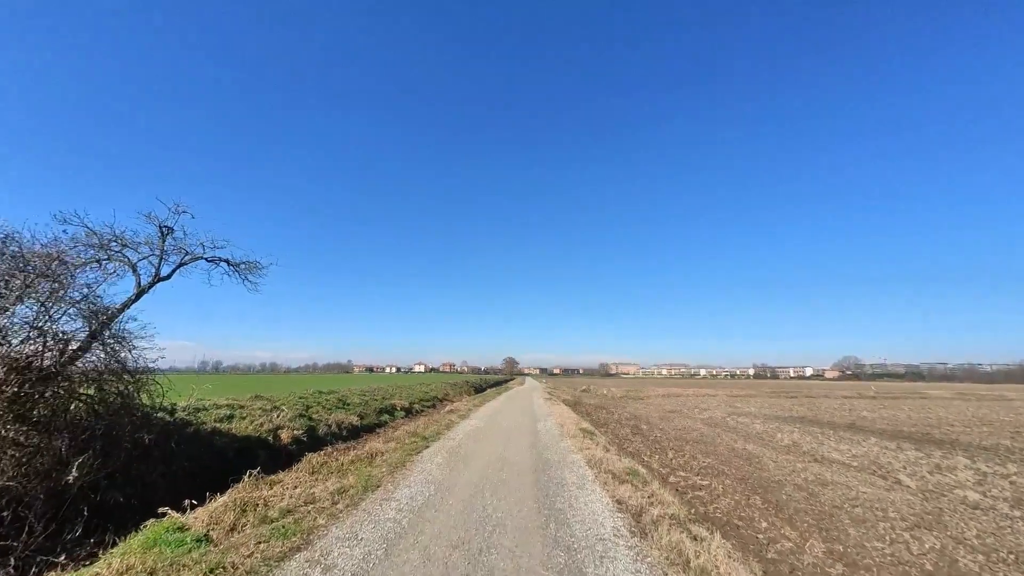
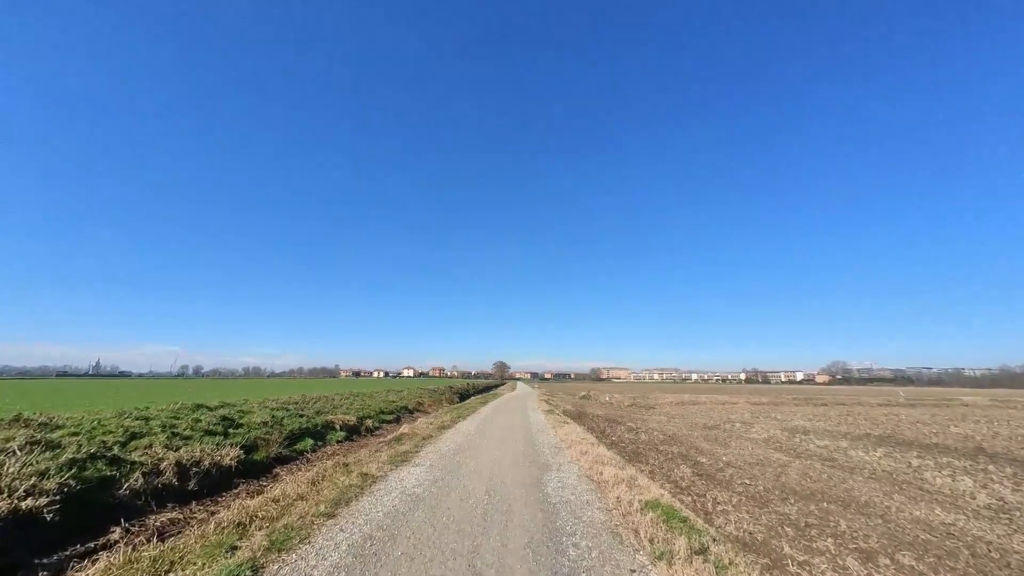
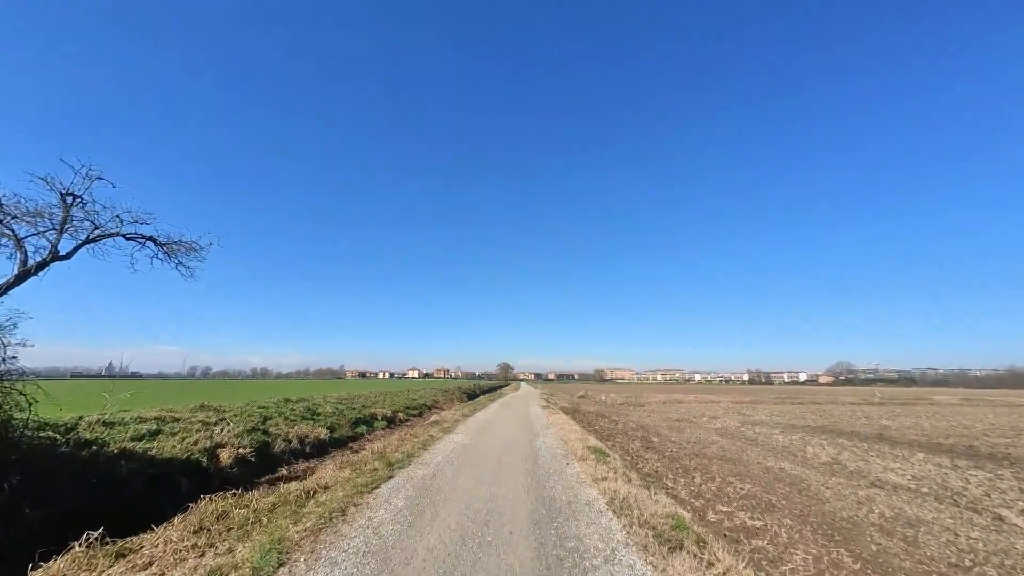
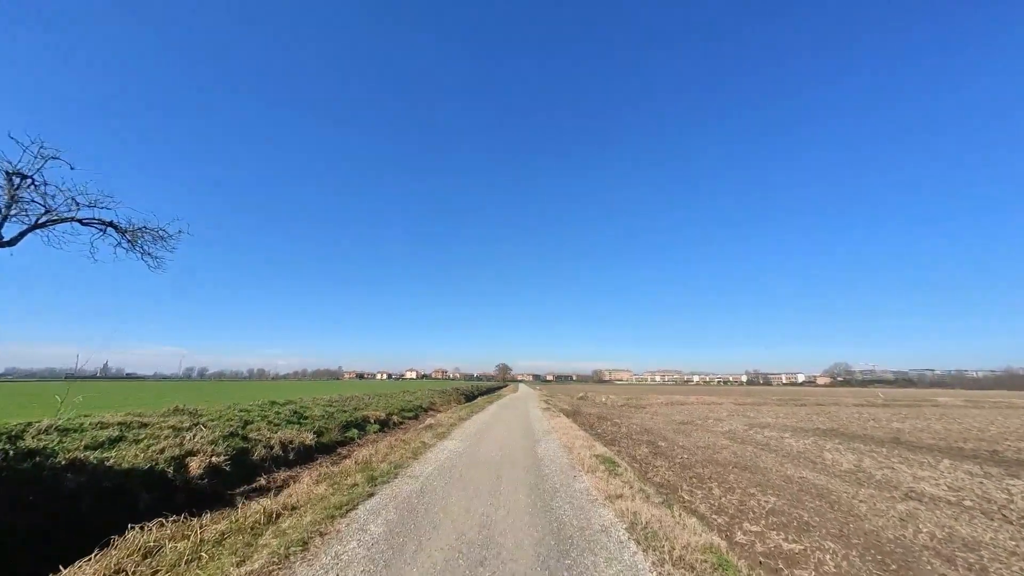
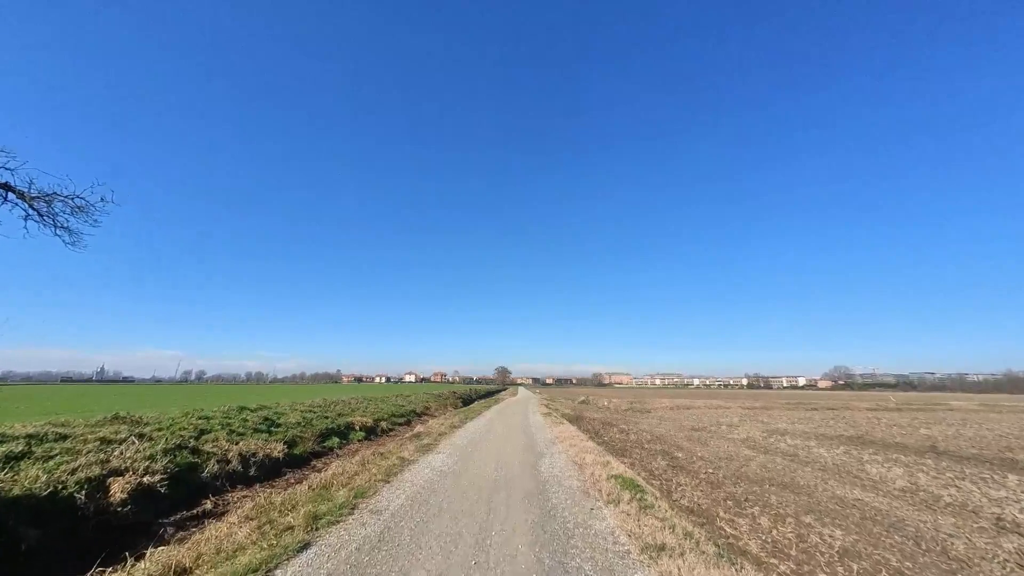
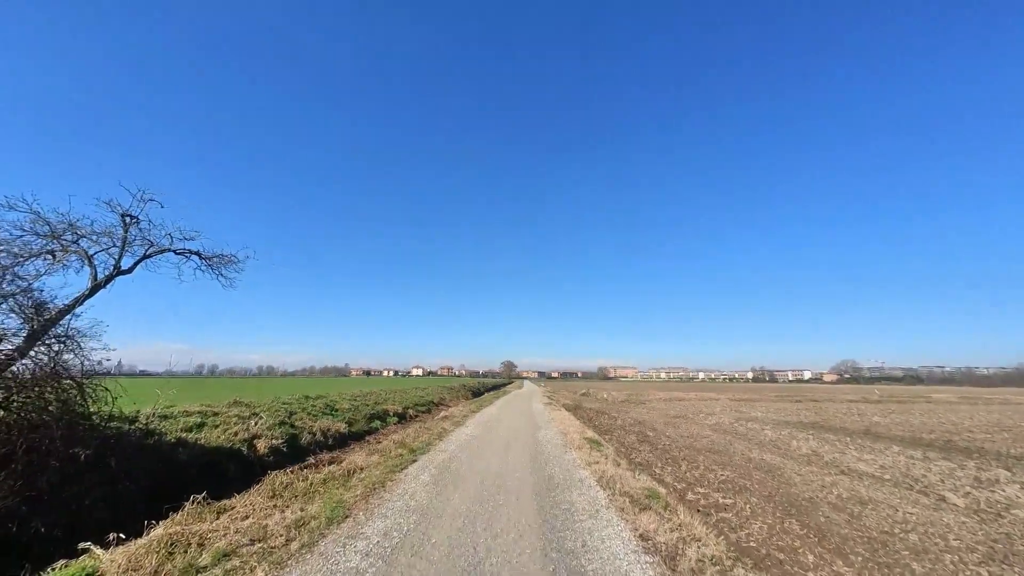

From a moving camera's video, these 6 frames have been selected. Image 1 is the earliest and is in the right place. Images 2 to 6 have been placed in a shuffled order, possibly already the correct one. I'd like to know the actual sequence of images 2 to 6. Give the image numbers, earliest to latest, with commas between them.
6, 3, 4, 5, 2
